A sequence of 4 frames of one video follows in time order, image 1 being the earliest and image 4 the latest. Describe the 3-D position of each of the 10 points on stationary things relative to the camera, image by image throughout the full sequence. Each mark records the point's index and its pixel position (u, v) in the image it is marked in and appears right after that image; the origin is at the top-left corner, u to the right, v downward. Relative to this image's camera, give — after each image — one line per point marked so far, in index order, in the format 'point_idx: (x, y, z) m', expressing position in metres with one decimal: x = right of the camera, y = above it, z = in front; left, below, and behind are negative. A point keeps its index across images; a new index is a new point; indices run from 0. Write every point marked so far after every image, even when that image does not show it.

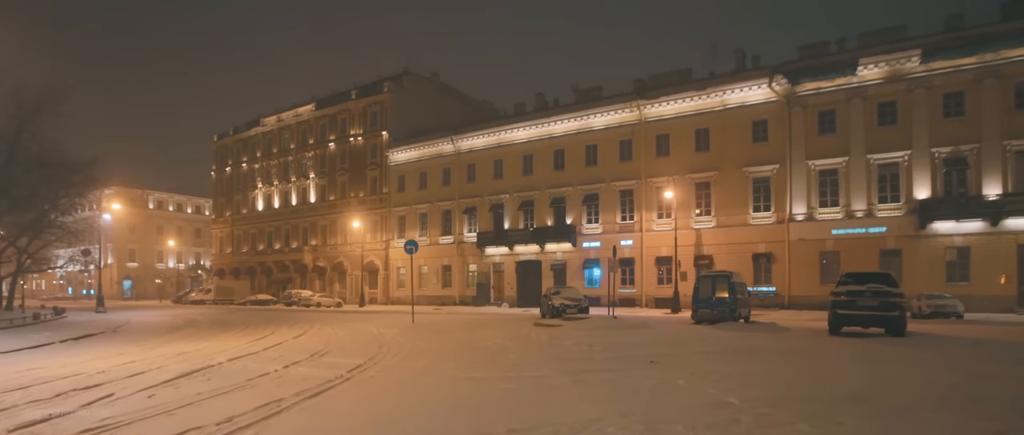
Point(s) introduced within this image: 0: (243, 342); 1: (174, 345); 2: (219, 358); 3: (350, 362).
0: (-6.9, -3.2, +18.3) m
1: (-8.3, -3.2, +17.6) m
2: (-5.5, -2.6, +13.5) m
3: (-2.8, -2.5, +12.2) m
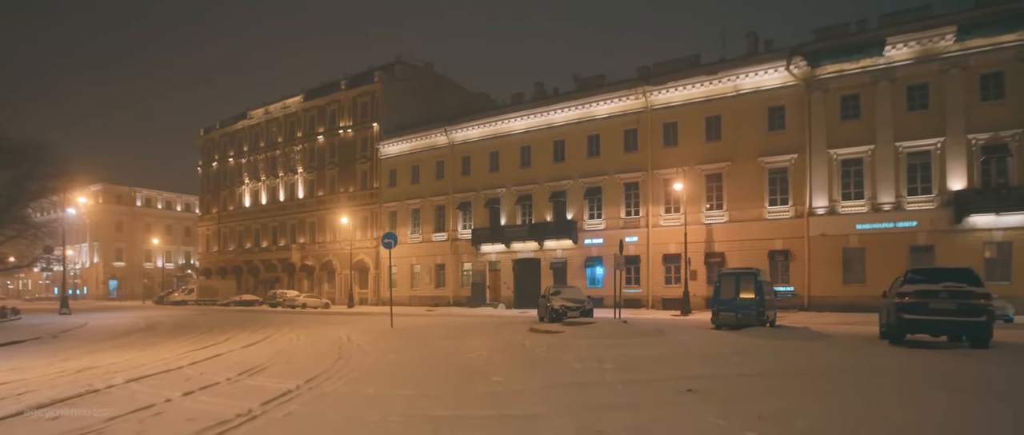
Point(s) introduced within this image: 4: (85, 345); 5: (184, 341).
0: (-7.1, -2.9, +15.3) m
1: (-8.5, -2.9, +14.5) m
2: (-5.7, -2.3, +10.4) m
3: (-3.0, -2.2, +9.2) m
4: (-11.2, -3.4, +18.9) m
5: (-9.0, -3.4, +19.6) m
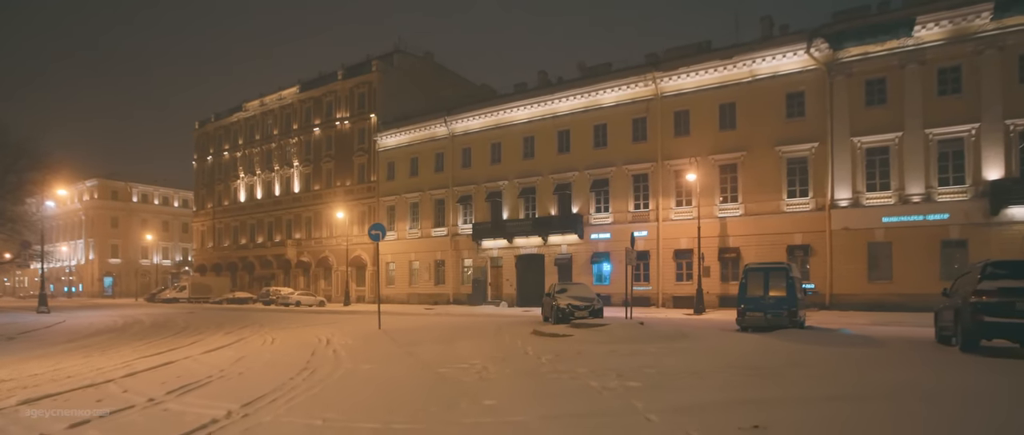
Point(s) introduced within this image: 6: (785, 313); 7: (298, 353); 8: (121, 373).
0: (-7.1, -2.6, +13.1) m
1: (-8.5, -2.6, +12.4) m
2: (-5.8, -2.1, +8.3) m
3: (-3.0, -1.9, +7.0) m
4: (-11.2, -3.1, +16.8) m
5: (-8.9, -3.1, +17.5) m
6: (+7.1, -2.5, +18.7) m
7: (-4.2, -2.6, +14.0) m
8: (-5.9, -2.3, +10.8) m
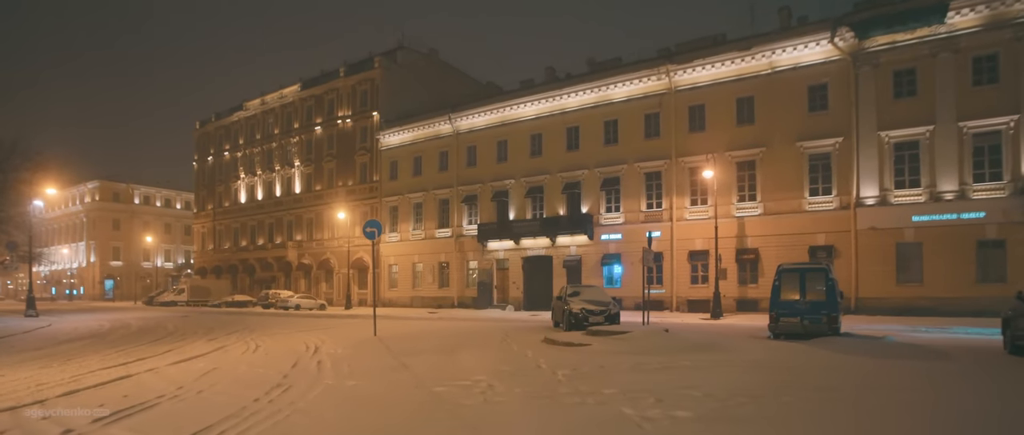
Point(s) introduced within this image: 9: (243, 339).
0: (-7.0, -2.5, +11.5) m
1: (-8.3, -2.5, +10.8) m
2: (-5.6, -1.9, +6.6) m
3: (-2.9, -1.8, +5.3) m
4: (-11.0, -3.0, +15.2) m
5: (-8.7, -3.0, +15.8) m
6: (+7.3, -2.4, +16.9) m
7: (-4.0, -2.5, +12.3) m
8: (-5.8, -2.2, +9.2) m
9: (-7.0, -3.2, +18.9) m
